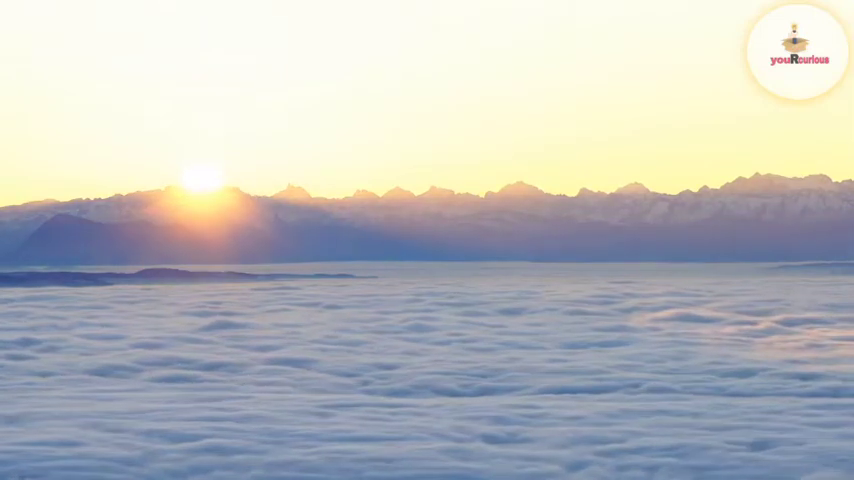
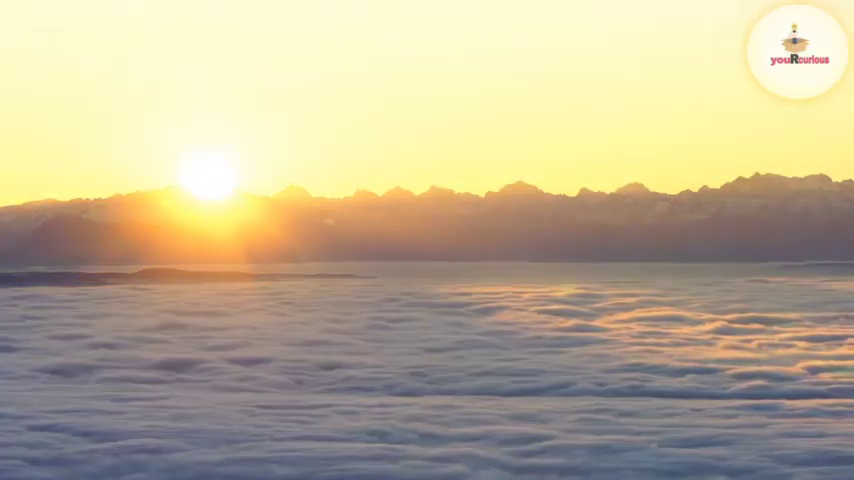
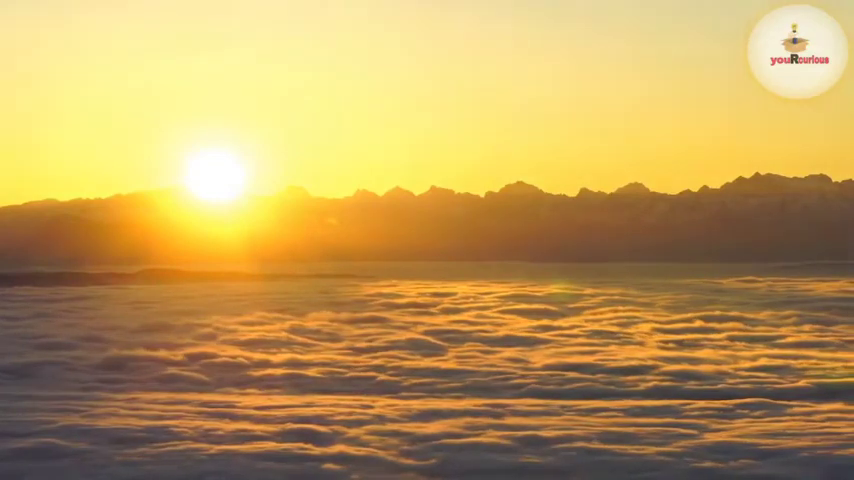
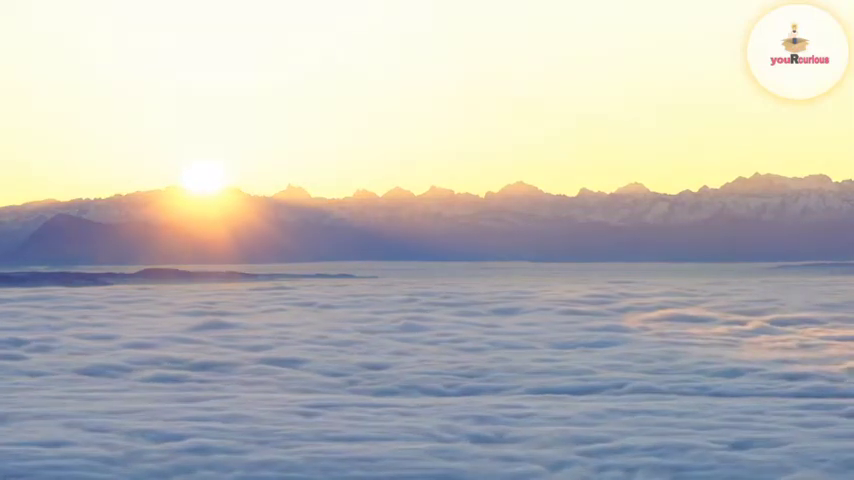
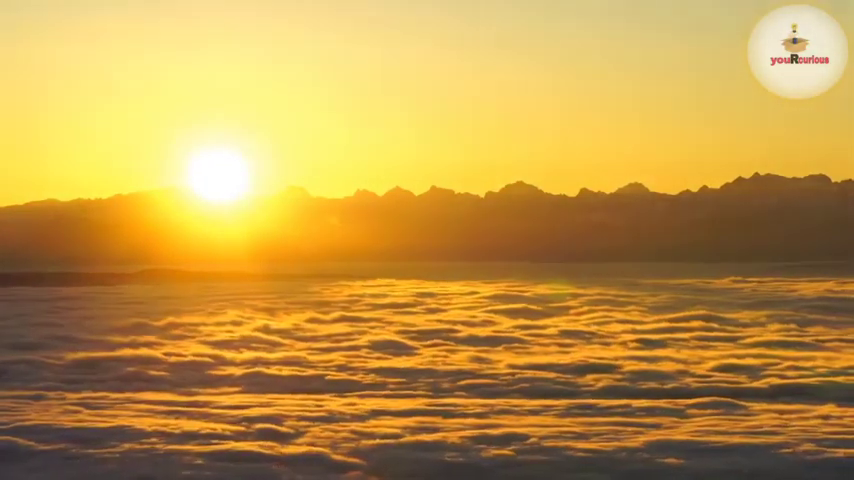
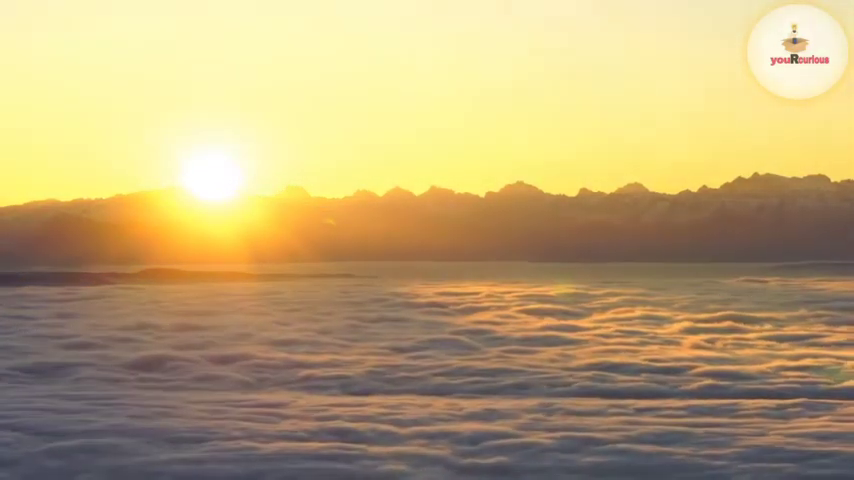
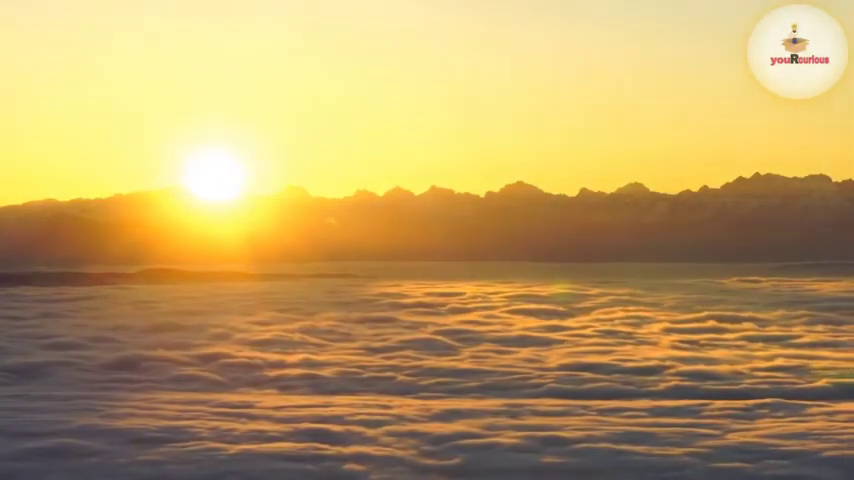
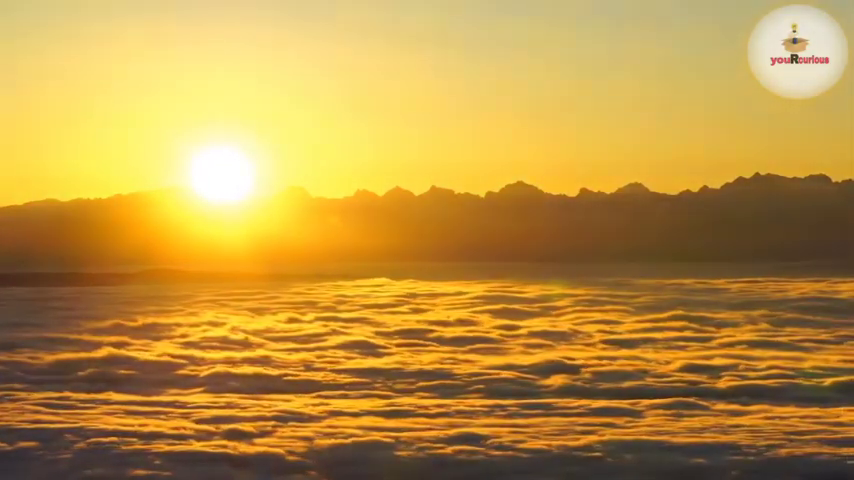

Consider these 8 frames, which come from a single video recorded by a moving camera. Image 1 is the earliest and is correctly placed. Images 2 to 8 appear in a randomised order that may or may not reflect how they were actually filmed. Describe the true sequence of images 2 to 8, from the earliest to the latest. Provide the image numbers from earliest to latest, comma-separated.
4, 2, 6, 7, 3, 5, 8
